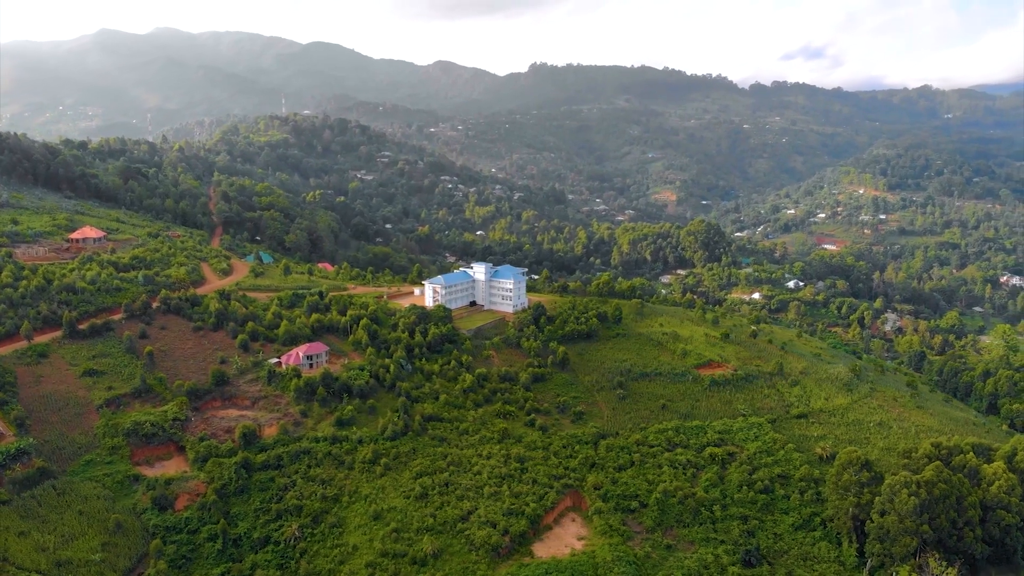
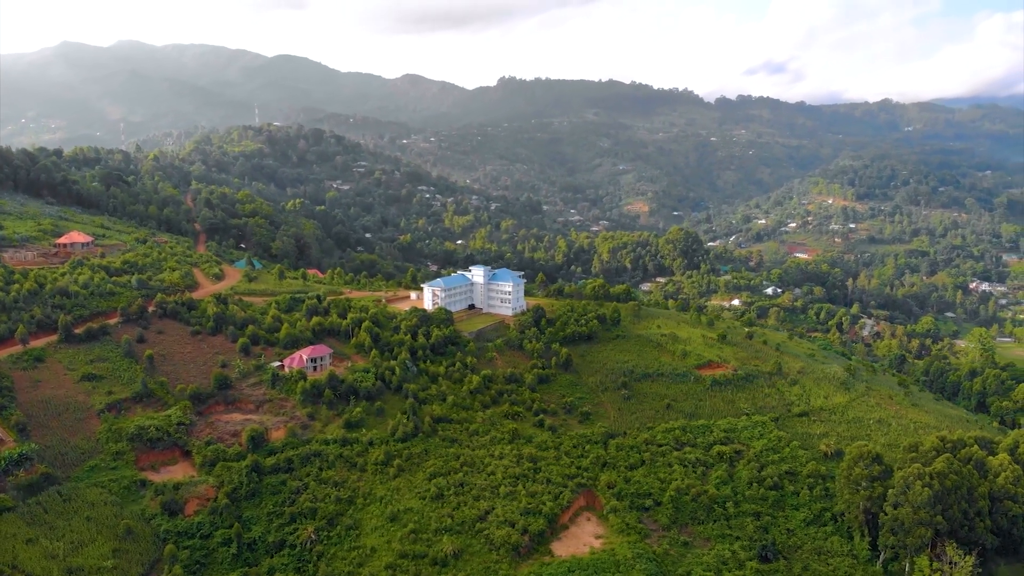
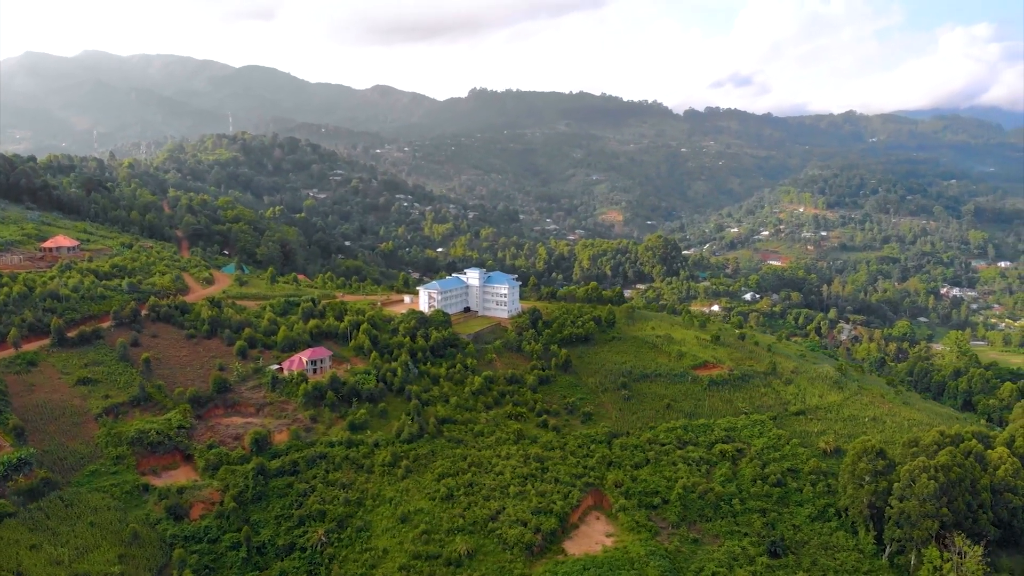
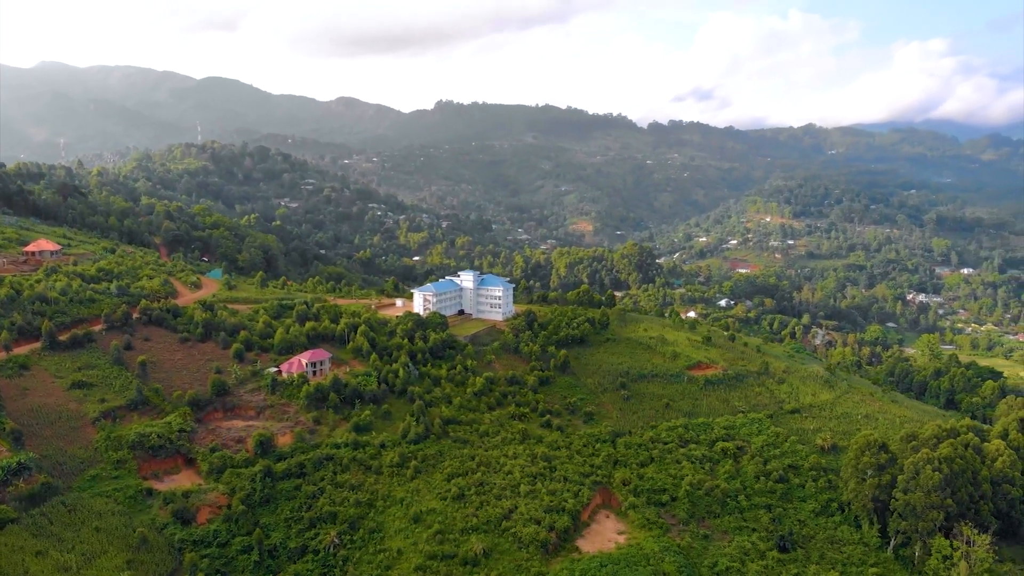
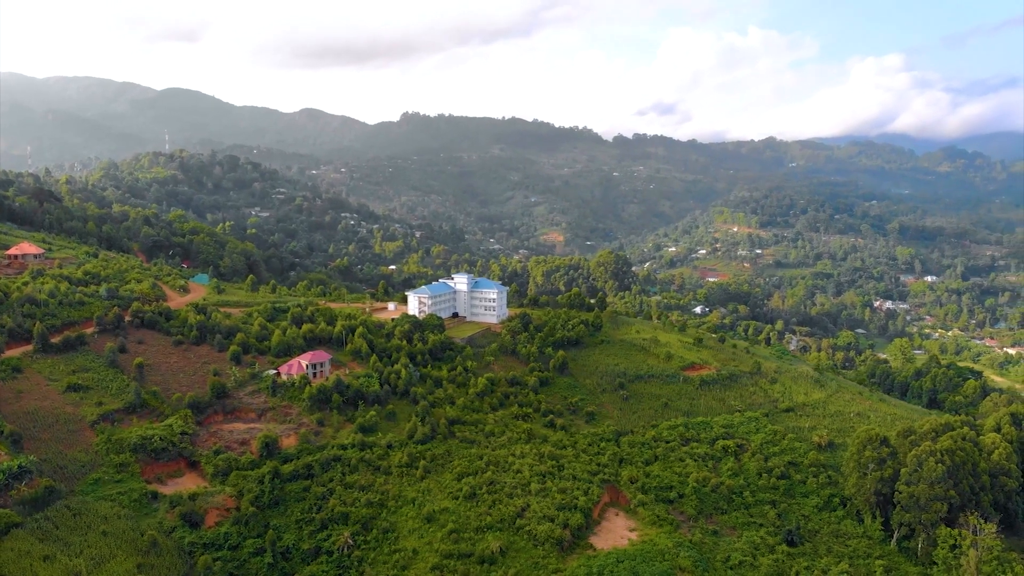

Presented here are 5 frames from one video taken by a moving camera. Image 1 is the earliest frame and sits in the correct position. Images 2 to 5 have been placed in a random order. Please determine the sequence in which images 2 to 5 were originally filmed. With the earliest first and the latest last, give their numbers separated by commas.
2, 3, 4, 5
